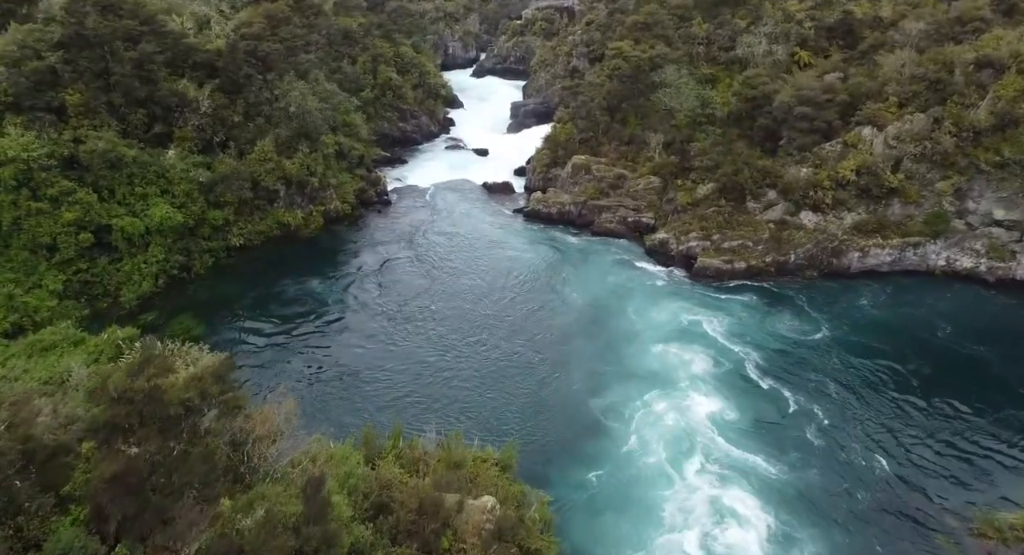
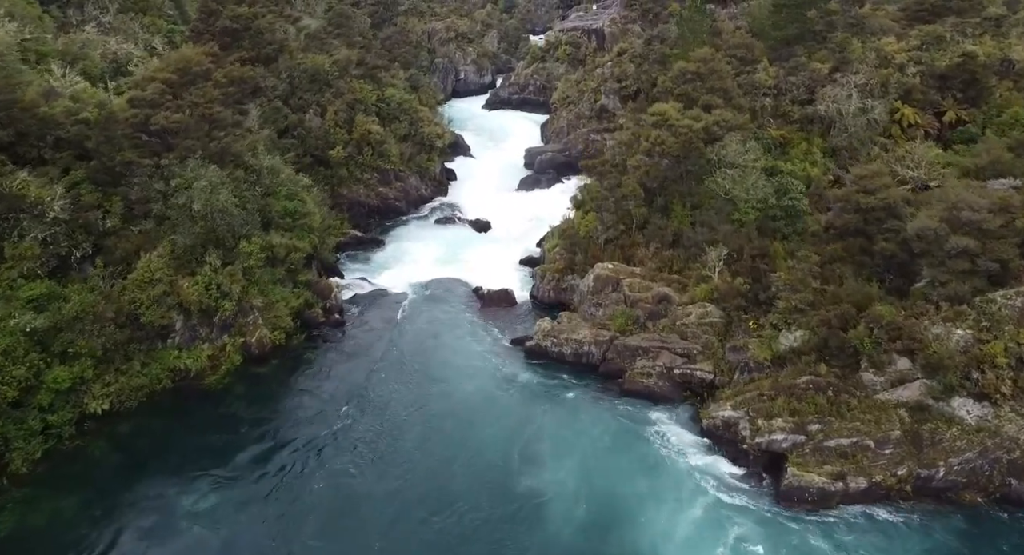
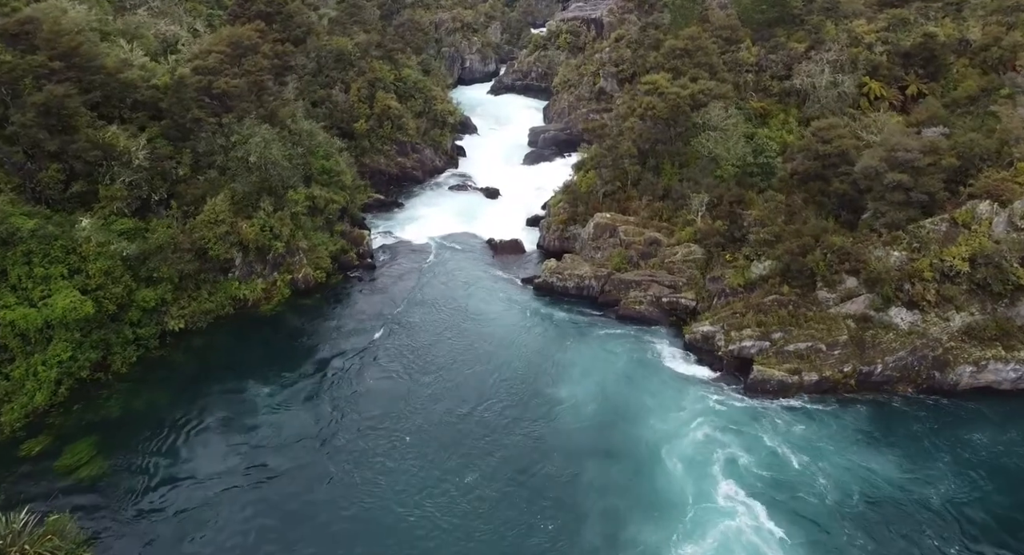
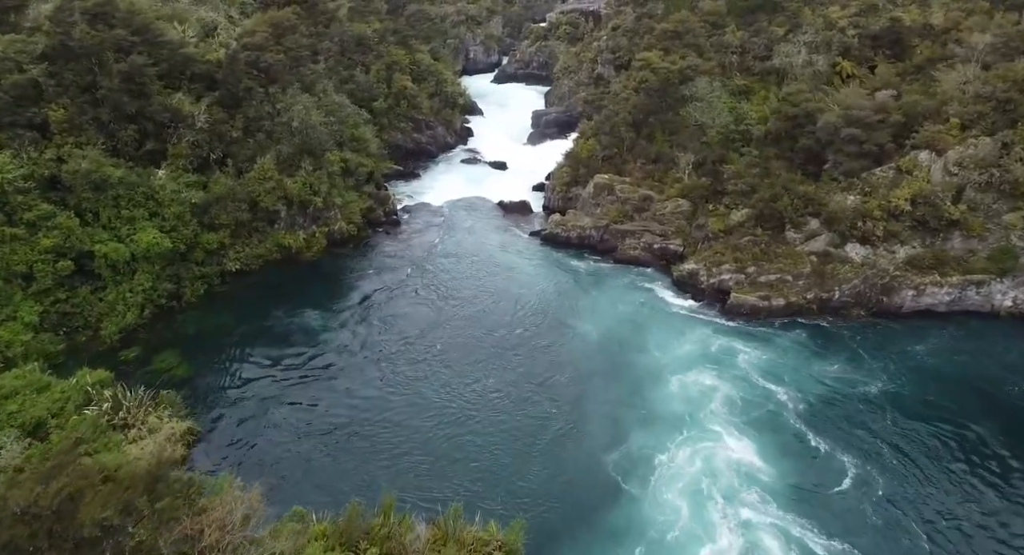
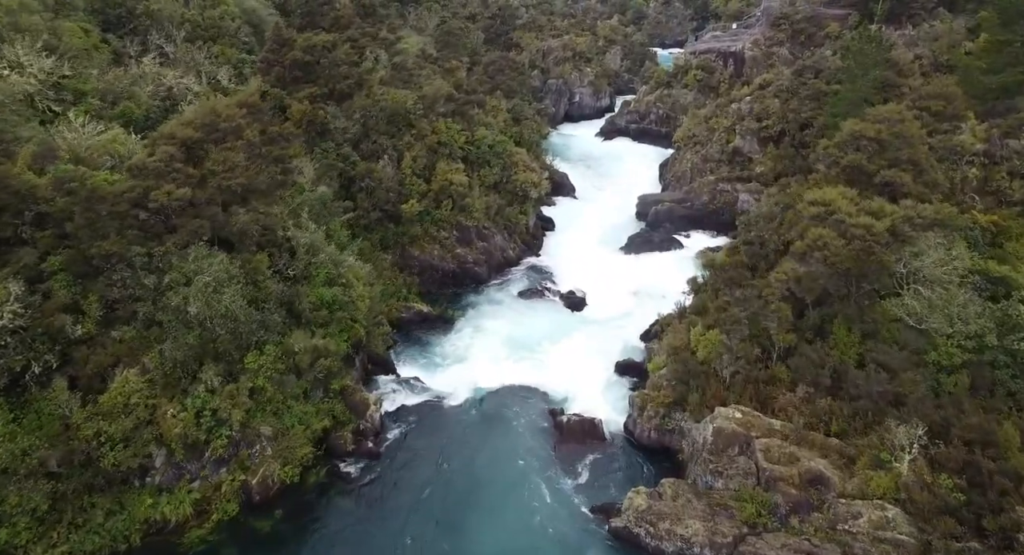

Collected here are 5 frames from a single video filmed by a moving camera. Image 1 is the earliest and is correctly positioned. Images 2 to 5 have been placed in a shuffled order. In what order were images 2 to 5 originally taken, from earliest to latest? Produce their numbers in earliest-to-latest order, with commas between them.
4, 3, 2, 5
